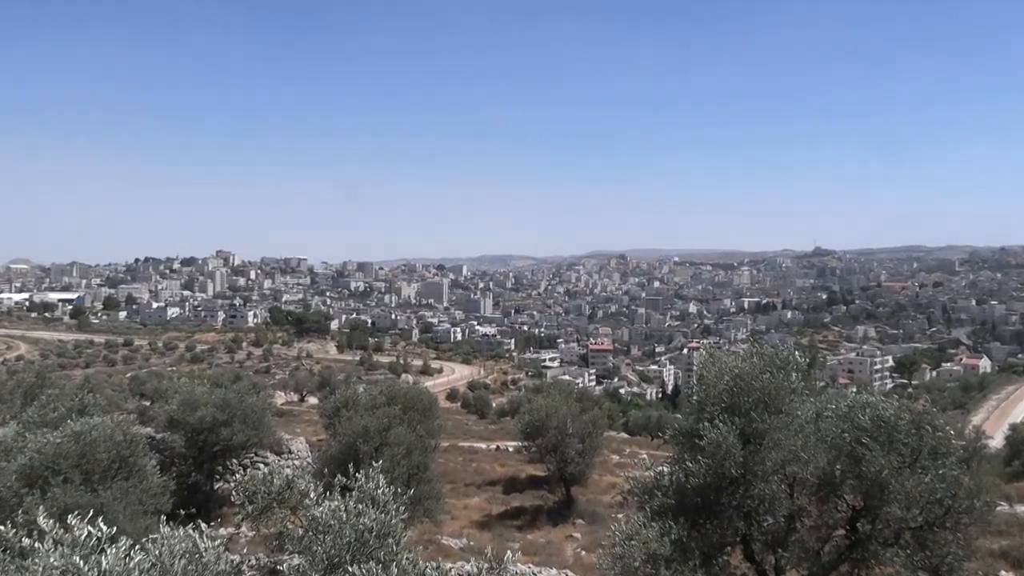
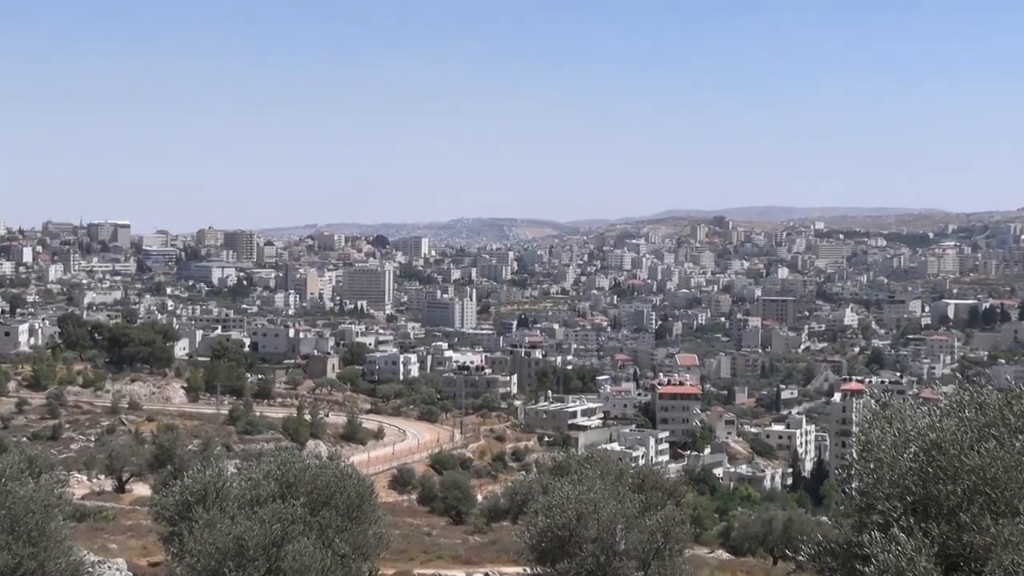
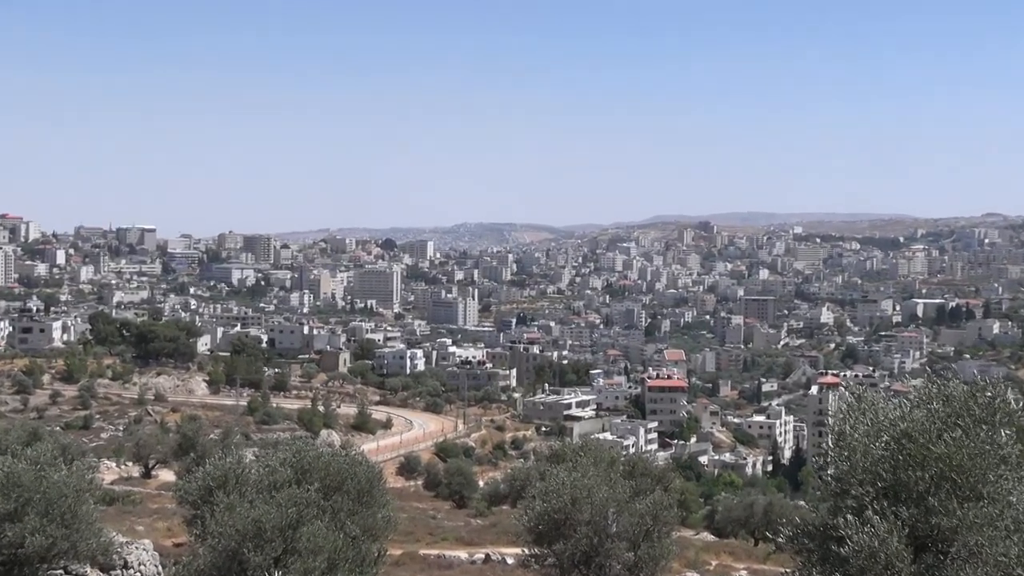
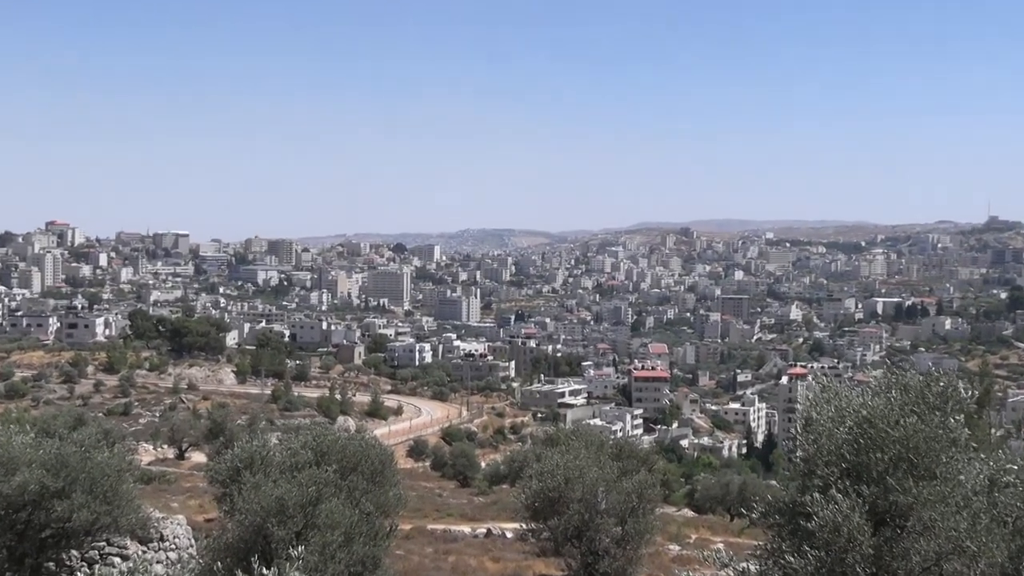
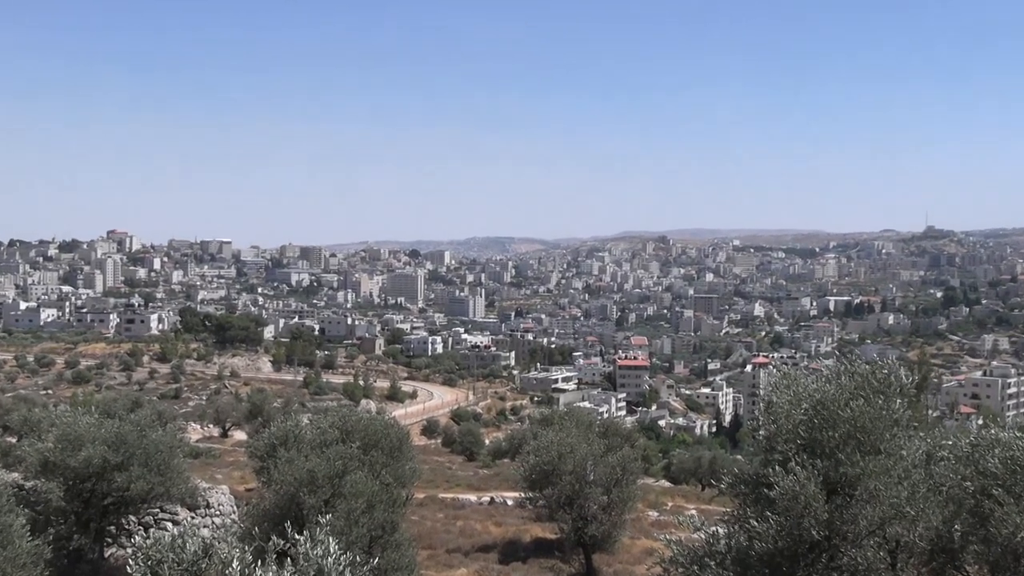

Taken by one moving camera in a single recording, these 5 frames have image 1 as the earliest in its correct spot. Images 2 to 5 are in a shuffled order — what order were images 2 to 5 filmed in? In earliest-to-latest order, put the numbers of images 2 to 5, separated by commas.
5, 4, 3, 2
